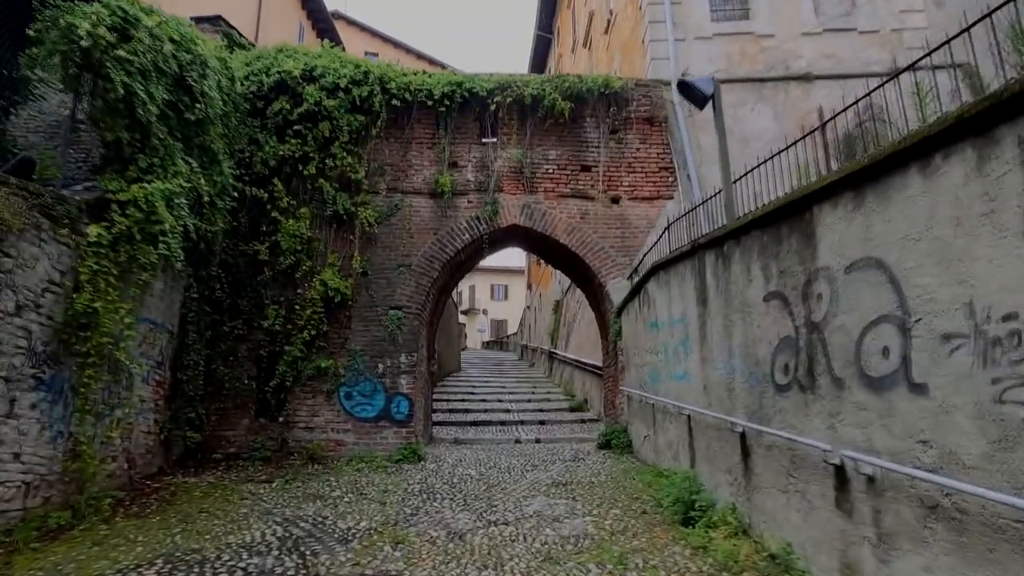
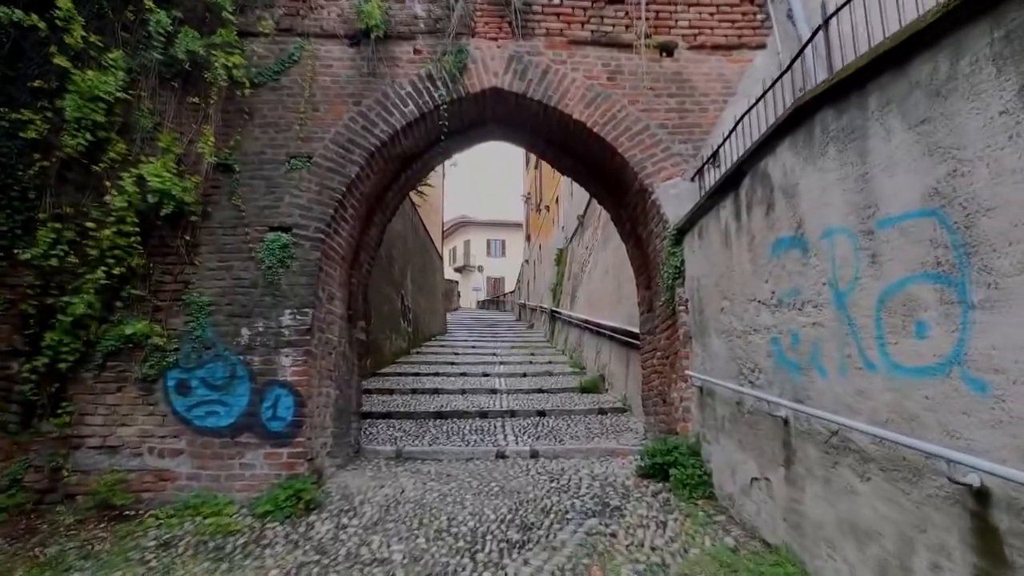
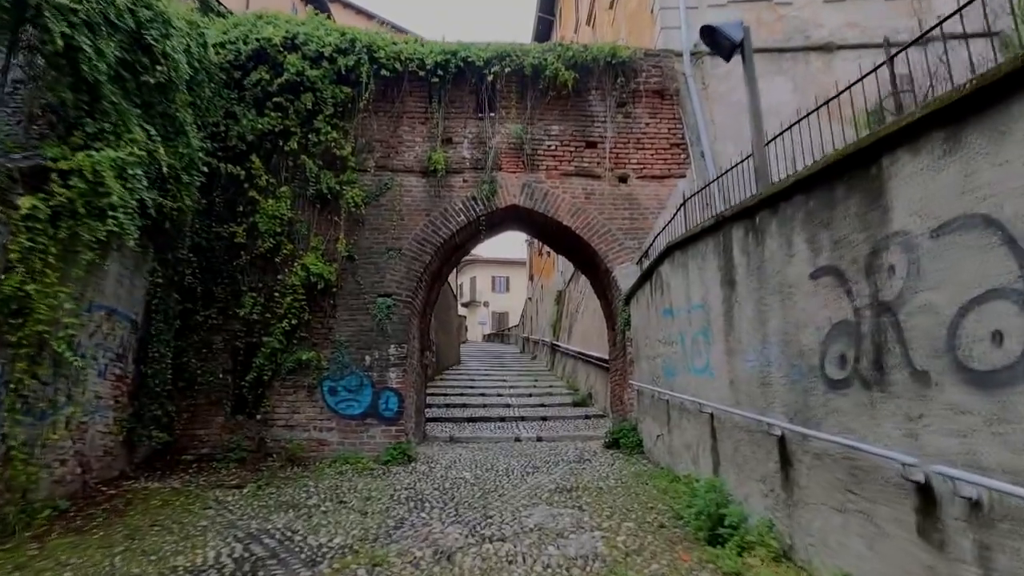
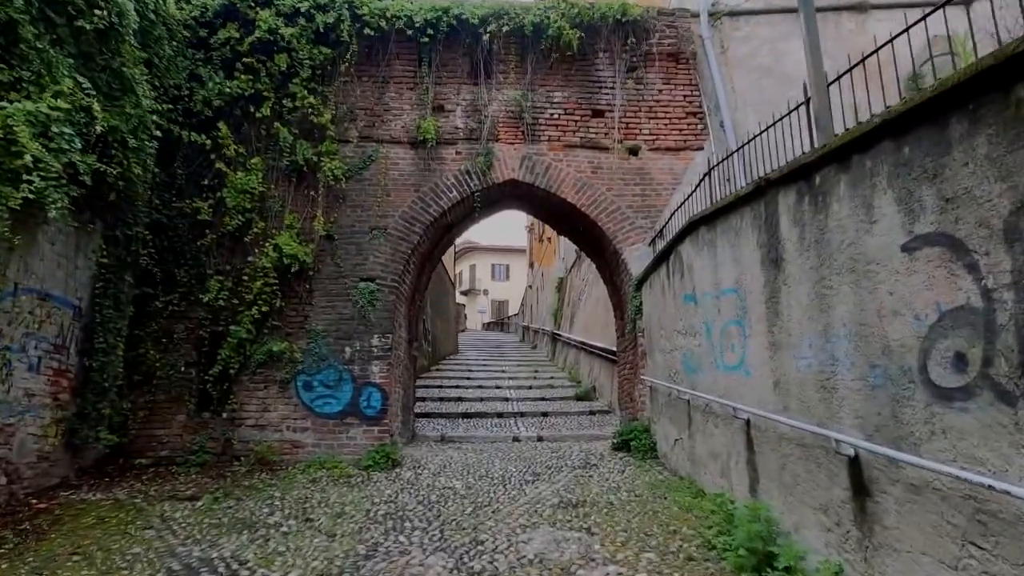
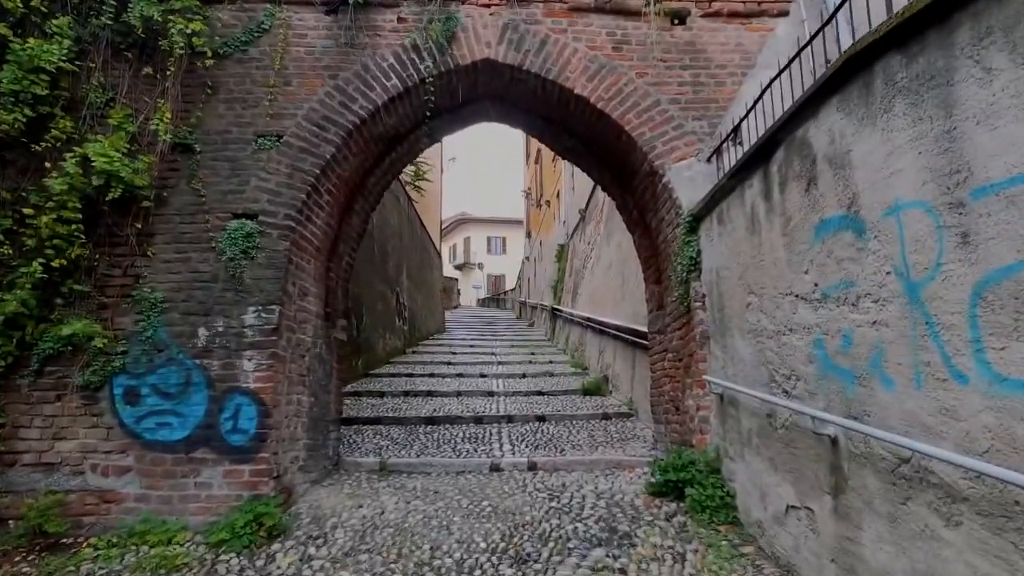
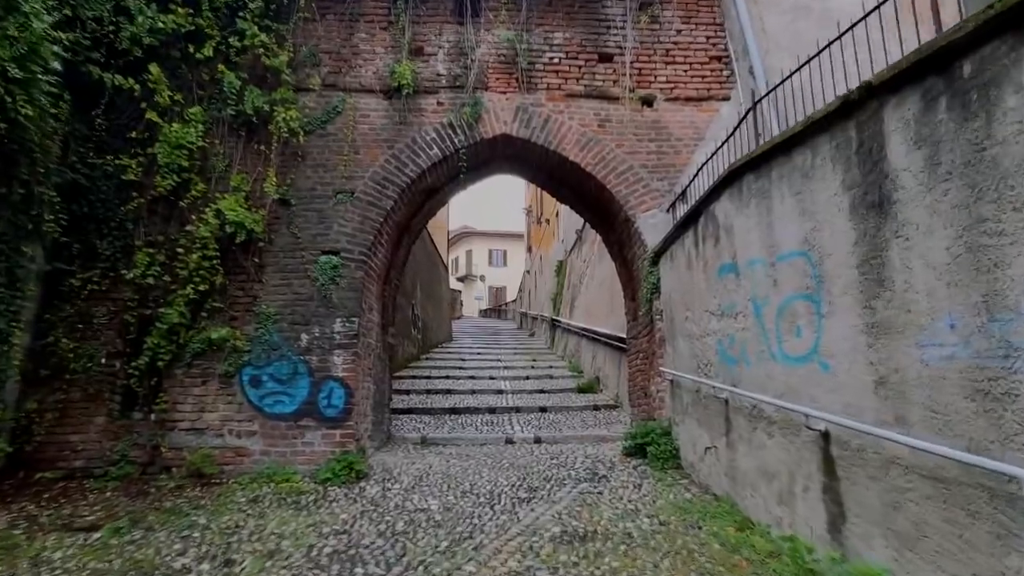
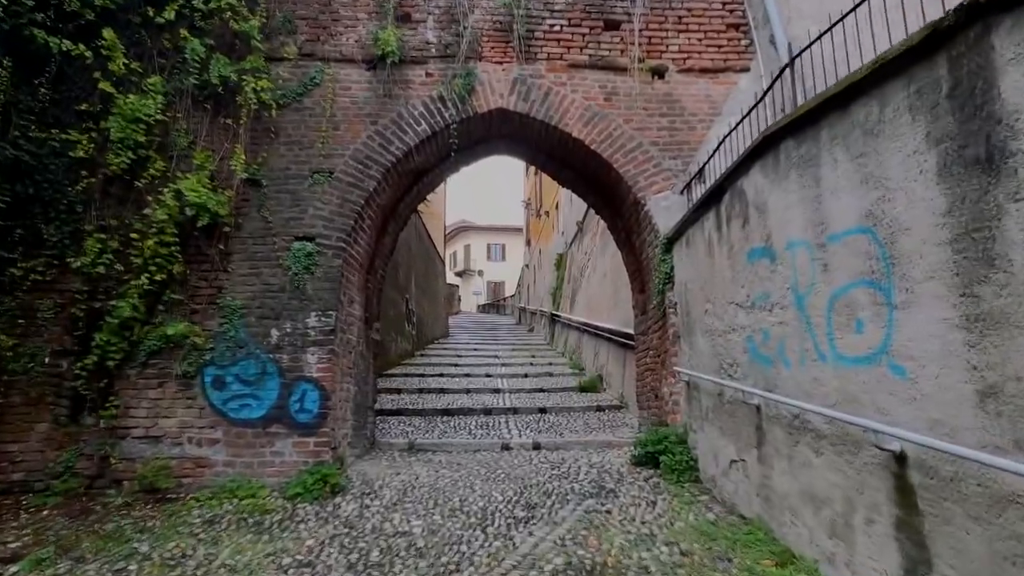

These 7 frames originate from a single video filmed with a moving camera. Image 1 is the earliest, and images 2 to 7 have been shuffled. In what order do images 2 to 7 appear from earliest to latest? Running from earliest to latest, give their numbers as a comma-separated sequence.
3, 4, 6, 7, 2, 5
